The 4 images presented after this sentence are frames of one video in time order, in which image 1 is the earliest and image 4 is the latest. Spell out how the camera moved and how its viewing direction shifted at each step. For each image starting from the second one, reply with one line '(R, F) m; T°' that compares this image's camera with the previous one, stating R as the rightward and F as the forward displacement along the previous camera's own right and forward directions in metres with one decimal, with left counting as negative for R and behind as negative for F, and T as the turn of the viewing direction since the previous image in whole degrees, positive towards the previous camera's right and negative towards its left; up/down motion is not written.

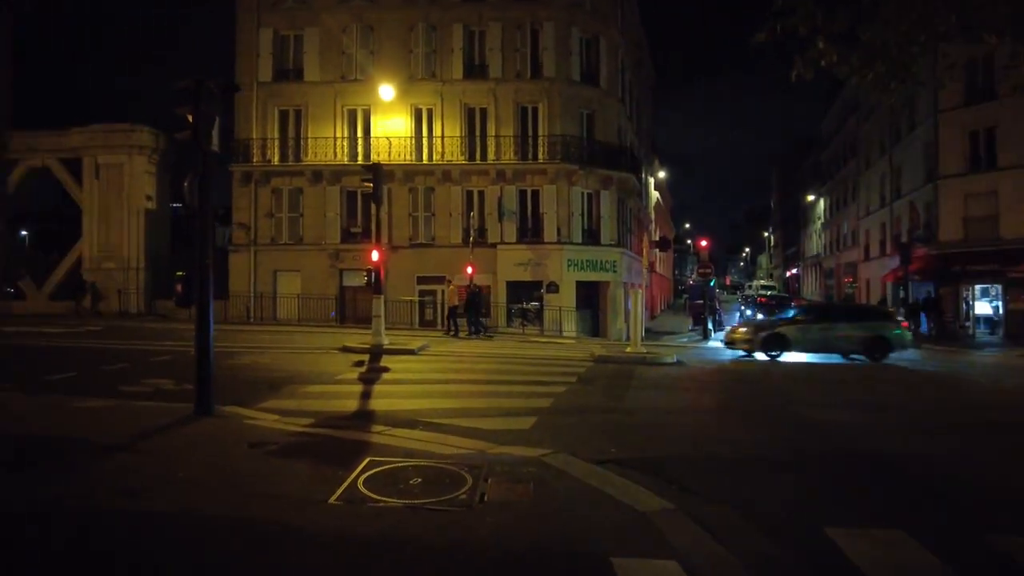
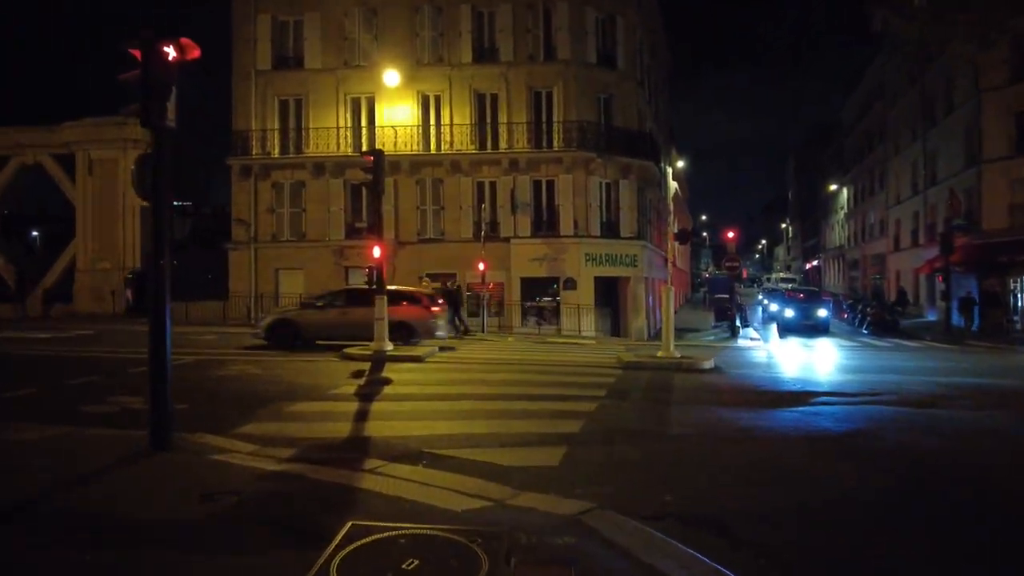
(-0.1, +1.9) m; -1°
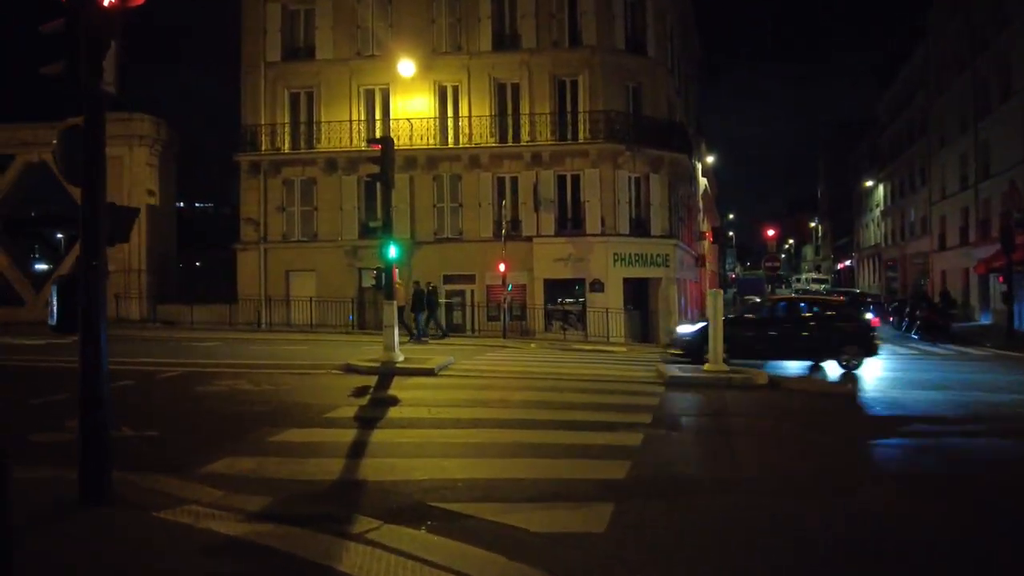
(-0.1, +2.0) m; -2°
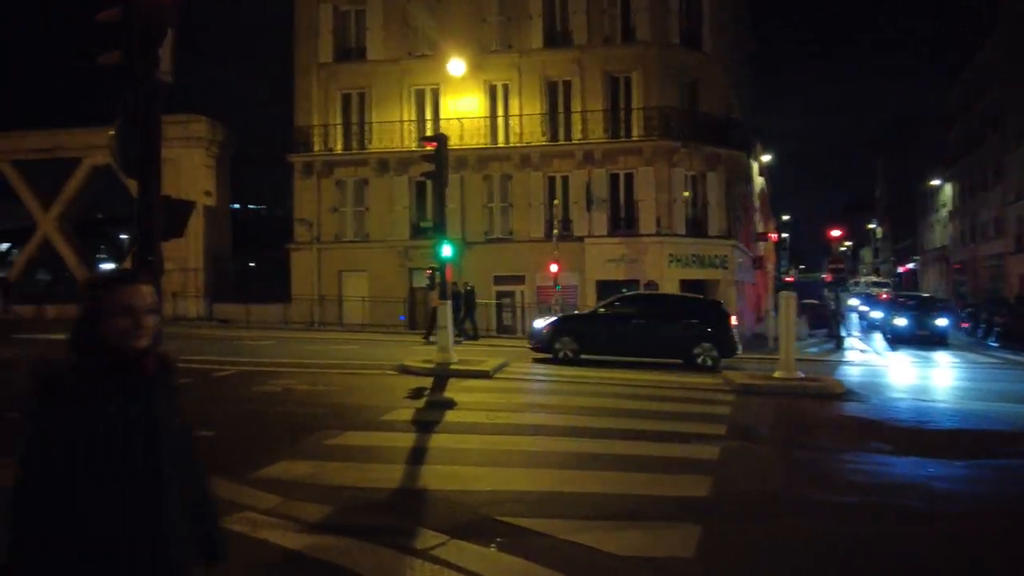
(-0.3, +0.5) m; -4°
